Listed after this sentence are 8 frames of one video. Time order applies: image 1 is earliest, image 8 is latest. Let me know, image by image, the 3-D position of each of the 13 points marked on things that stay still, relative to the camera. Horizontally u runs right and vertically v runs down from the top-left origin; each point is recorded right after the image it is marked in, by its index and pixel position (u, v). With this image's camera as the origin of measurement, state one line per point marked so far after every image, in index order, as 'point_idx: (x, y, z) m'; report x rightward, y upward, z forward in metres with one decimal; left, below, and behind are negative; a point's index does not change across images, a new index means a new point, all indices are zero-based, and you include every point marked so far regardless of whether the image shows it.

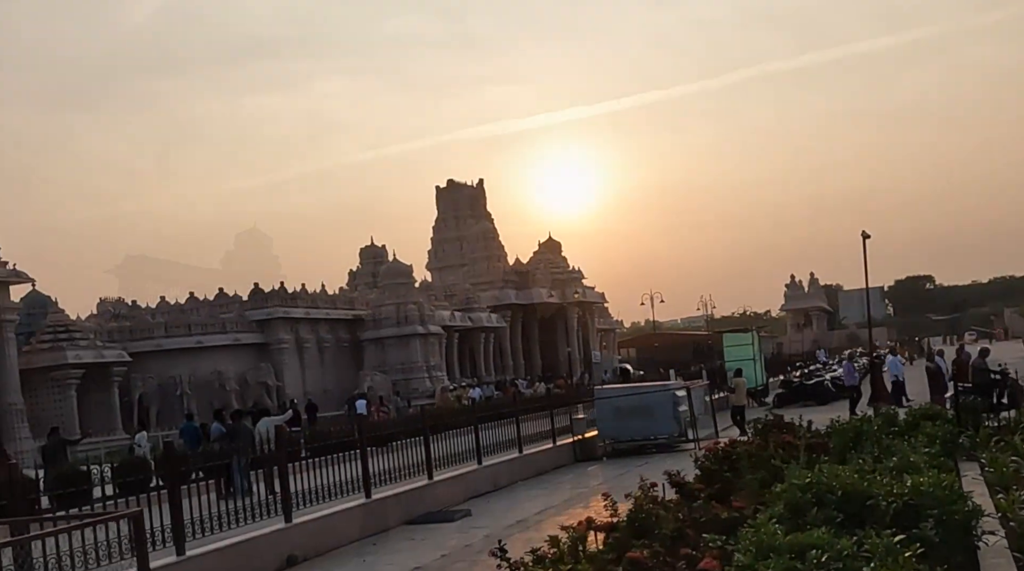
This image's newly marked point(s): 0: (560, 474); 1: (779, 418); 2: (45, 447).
0: (+0.6, -2.3, +15.4) m
1: (+3.5, -1.8, +16.2) m
2: (-6.1, -2.1, +16.0) m
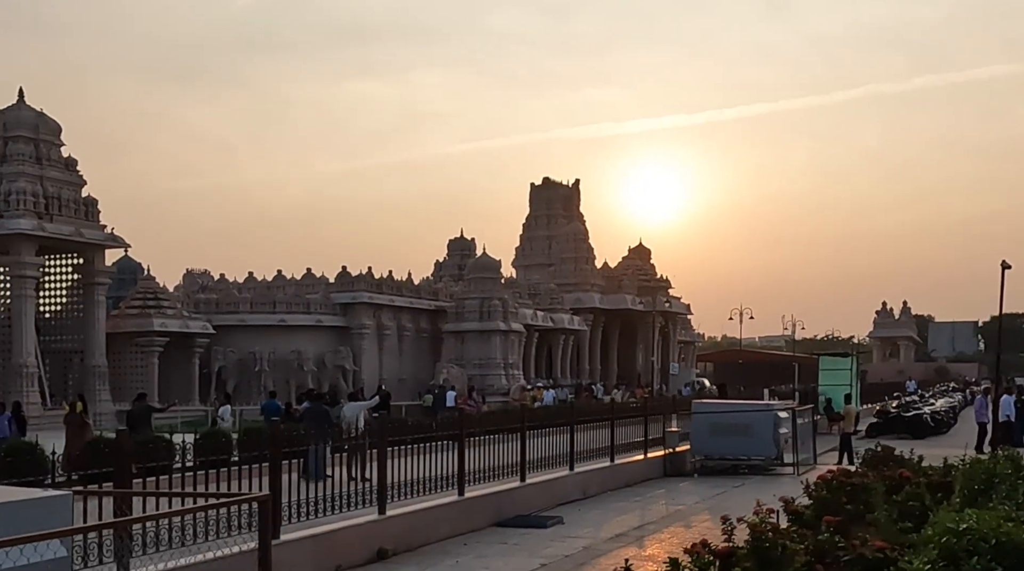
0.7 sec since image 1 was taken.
0: (+1.7, -2.4, +14.7) m
1: (+4.7, -2.1, +15.3) m
2: (-5.0, -1.7, +15.8) m
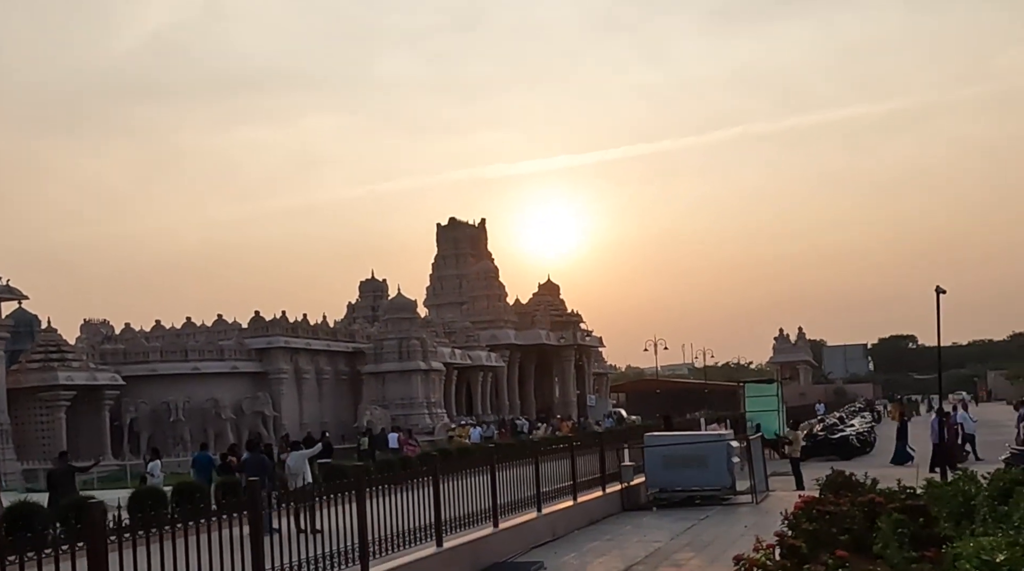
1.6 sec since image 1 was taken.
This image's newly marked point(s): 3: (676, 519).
0: (+1.2, -2.8, +14.2) m
1: (+4.1, -2.3, +15.1) m
2: (-5.5, -2.3, +14.7) m
3: (+2.0, -2.7, +14.5) m
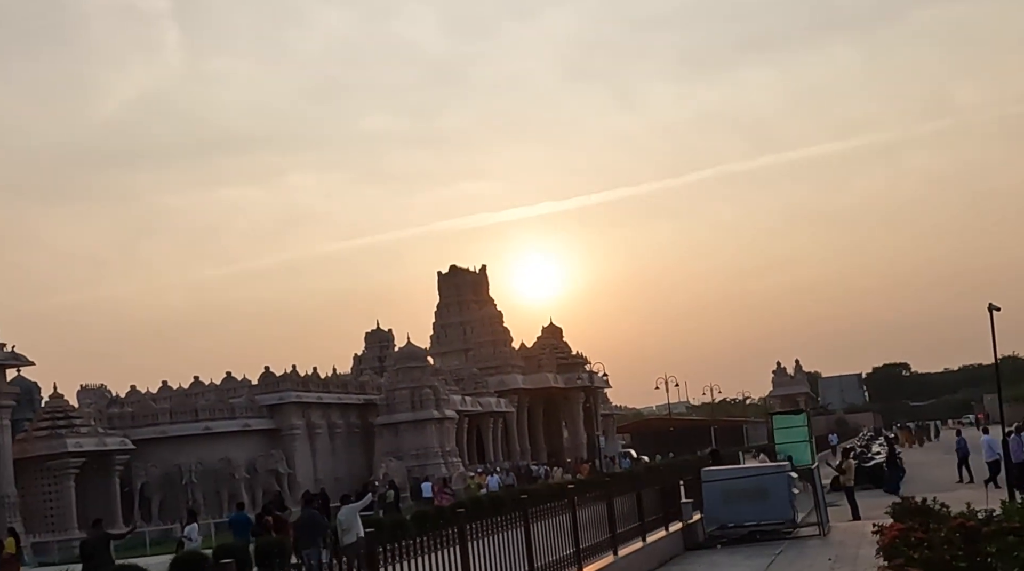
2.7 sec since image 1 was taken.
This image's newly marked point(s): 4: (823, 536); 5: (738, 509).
0: (+1.9, -3.1, +13.5) m
1: (+4.8, -2.5, +14.4) m
2: (-4.8, -2.9, +13.9) m
3: (+2.7, -3.0, +13.8) m
4: (+3.9, -3.1, +15.4) m
5: (+2.9, -2.8, +15.6) m
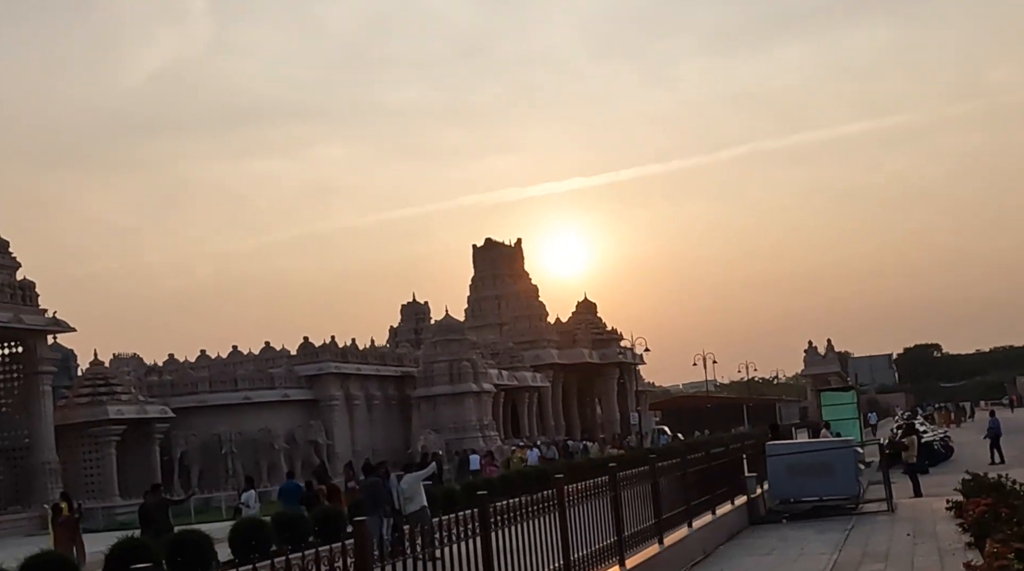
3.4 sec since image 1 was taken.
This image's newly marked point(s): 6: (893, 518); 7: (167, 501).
0: (+2.6, -2.7, +13.2) m
1: (+5.6, -2.2, +14.0) m
2: (-4.1, -2.5, +13.7) m
3: (+3.4, -2.7, +13.5) m
4: (+4.6, -2.8, +15.0) m
5: (+3.6, -2.5, +15.3) m
6: (+4.4, -2.7, +14.1) m
7: (-3.9, -2.4, +13.9) m
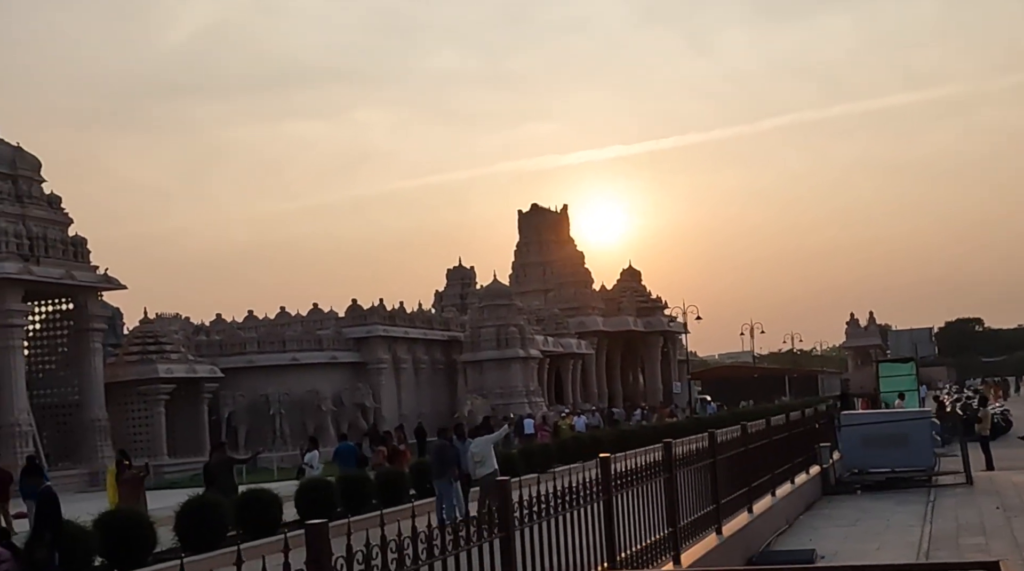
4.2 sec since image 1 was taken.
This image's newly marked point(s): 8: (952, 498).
0: (+3.4, -2.3, +12.8) m
1: (+6.3, -1.9, +13.6) m
2: (-3.4, -2.0, +13.5) m
3: (+4.1, -2.3, +13.1) m
4: (+5.4, -2.4, +14.6) m
5: (+4.4, -2.0, +14.9) m
6: (+5.1, -2.3, +13.7) m
7: (-3.1, -1.9, +13.7) m
8: (+4.6, -2.3, +13.0) m
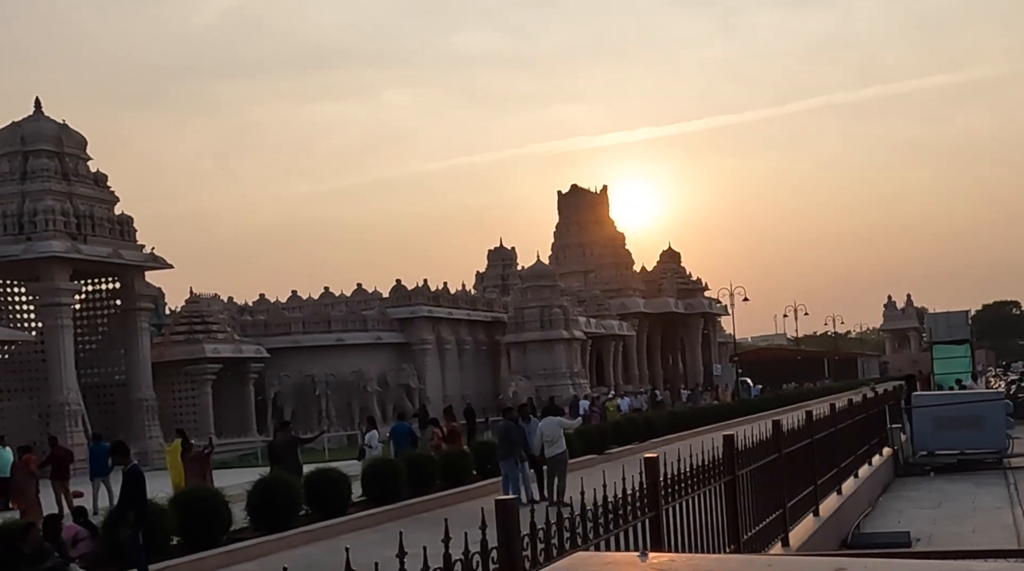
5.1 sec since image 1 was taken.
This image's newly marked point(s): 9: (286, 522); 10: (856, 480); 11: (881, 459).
0: (+4.1, -2.1, +12.5) m
1: (+7.1, -1.6, +13.2) m
2: (-2.6, -1.7, +13.4) m
3: (+4.9, -2.1, +12.8) m
4: (+6.2, -2.1, +14.3) m
5: (+5.2, -1.8, +14.6) m
6: (+5.9, -2.1, +13.4) m
7: (-2.4, -1.7, +13.5) m
8: (+5.4, -2.0, +12.7) m
9: (-2.1, -2.2, +11.3) m
10: (+3.1, -1.7, +11.0) m
11: (+4.0, -1.9, +13.3) m
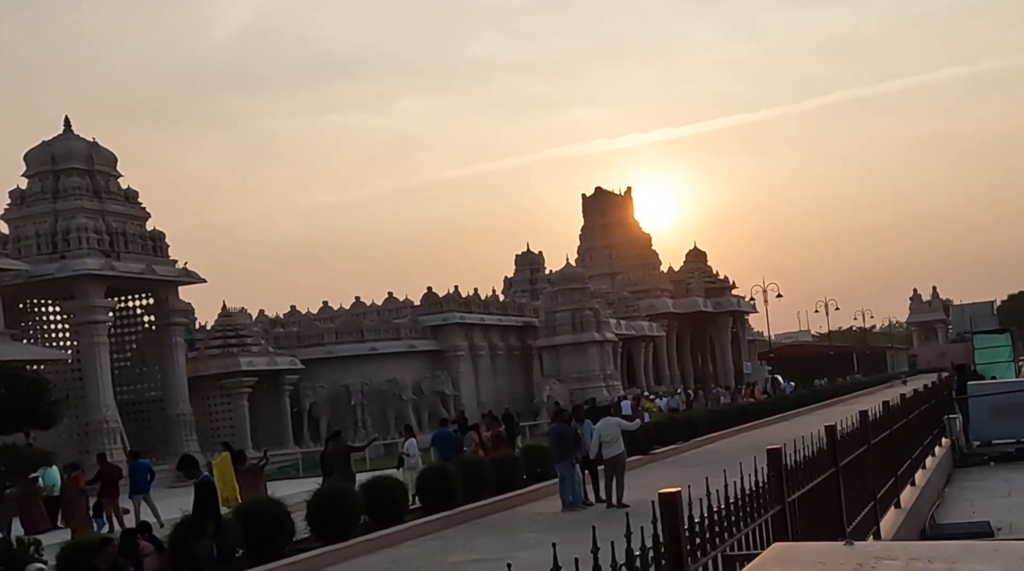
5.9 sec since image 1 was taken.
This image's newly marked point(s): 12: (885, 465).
0: (+4.7, -2.0, +12.3) m
1: (+7.6, -1.4, +13.0) m
2: (-2.0, -1.8, +13.3) m
3: (+5.4, -1.9, +12.6) m
4: (+6.8, -1.9, +14.1) m
5: (+5.8, -1.6, +14.4) m
6: (+6.5, -1.9, +13.2) m
7: (-1.8, -1.8, +13.4) m
8: (+5.9, -1.9, +12.5) m
9: (-1.5, -2.2, +11.2) m
10: (+3.6, -1.6, +10.9) m
11: (+4.5, -1.7, +13.1) m
12: (+2.3, -1.2, +7.8) m
